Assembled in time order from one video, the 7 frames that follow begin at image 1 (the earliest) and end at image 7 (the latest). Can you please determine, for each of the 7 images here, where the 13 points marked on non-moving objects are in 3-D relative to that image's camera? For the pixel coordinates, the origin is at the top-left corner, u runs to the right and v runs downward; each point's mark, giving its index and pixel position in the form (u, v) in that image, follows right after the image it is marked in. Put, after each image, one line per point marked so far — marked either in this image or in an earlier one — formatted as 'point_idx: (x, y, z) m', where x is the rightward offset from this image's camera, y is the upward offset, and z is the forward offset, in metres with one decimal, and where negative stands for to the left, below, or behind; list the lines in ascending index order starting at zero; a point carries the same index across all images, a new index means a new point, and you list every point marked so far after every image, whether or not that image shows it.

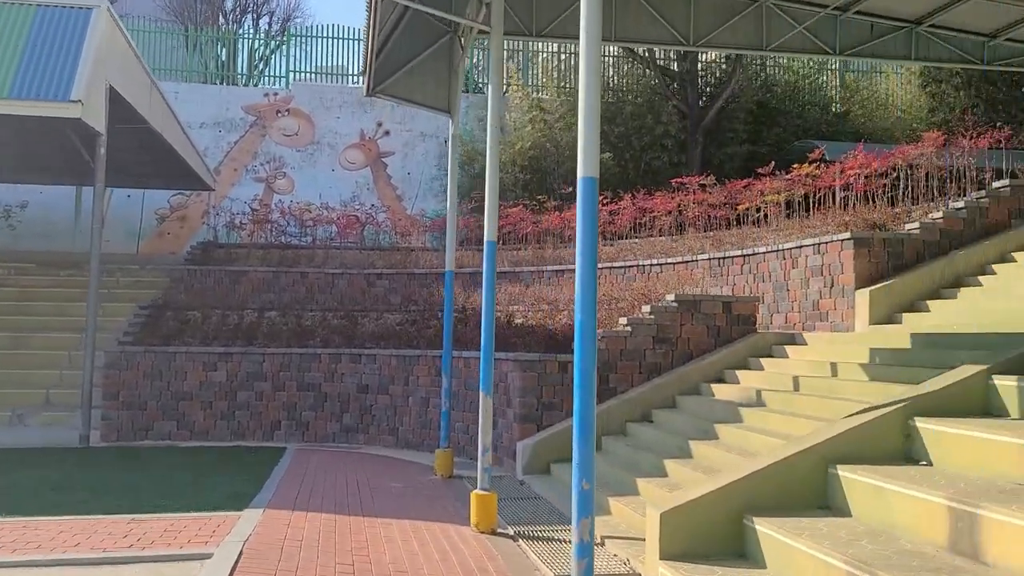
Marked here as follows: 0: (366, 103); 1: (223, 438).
0: (-2.7, +3.3, +16.2) m
1: (-3.1, -1.6, +9.4) m
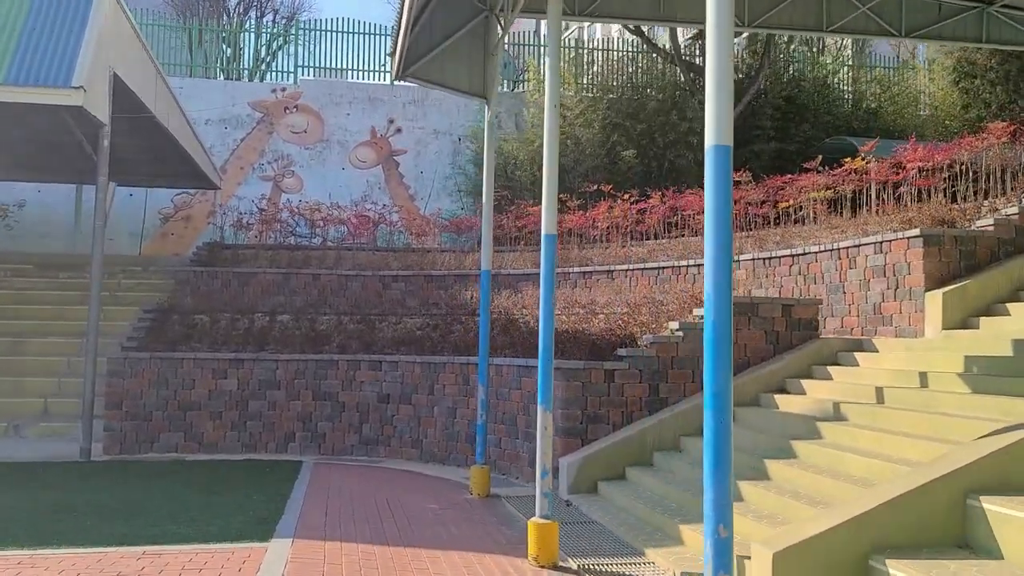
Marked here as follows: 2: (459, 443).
0: (-2.4, +3.3, +15.6) m
1: (-2.8, -1.6, +8.8) m
2: (-0.5, -1.4, +8.1) m
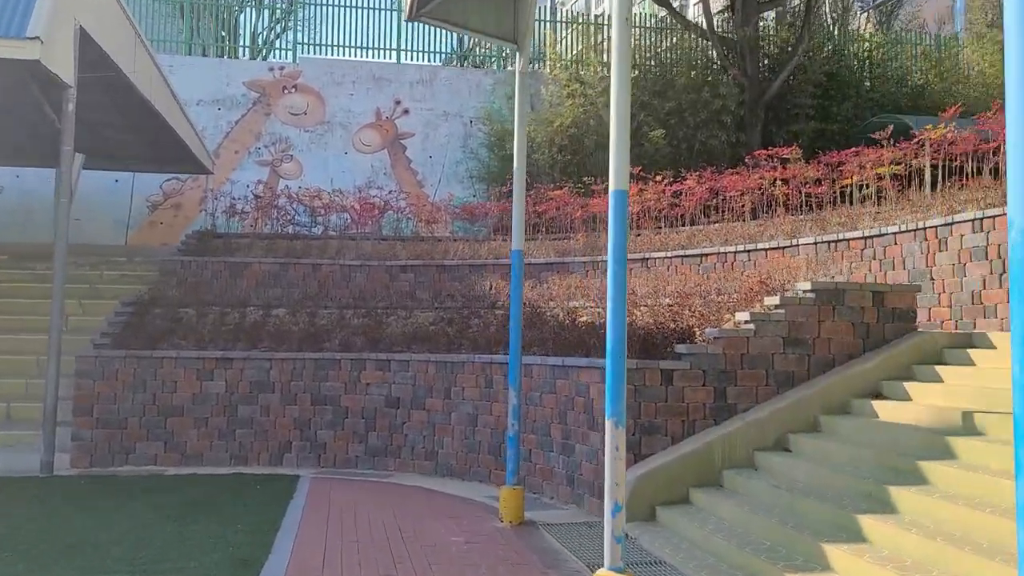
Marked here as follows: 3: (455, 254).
0: (-2.1, +3.4, +14.5) m
1: (-2.5, -1.5, +7.7) m
2: (-0.2, -1.3, +7.0) m
3: (-0.7, +0.4, +11.1) m
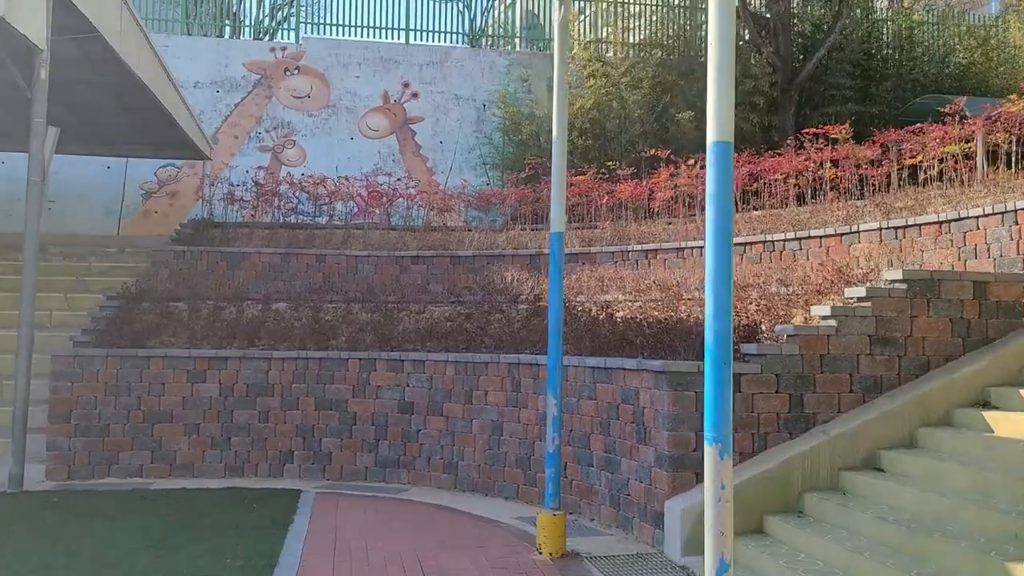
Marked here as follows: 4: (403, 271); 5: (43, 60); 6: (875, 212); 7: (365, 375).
0: (-1.9, +3.5, +13.6) m
1: (-2.3, -1.5, +6.9) m
2: (0.0, -1.3, +6.2) m
3: (-0.5, +0.5, +10.2) m
4: (-1.2, +0.2, +9.4) m
5: (-3.3, +1.6, +6.3) m
6: (+3.0, +0.6, +7.4) m
7: (-1.1, -0.7, +6.9) m
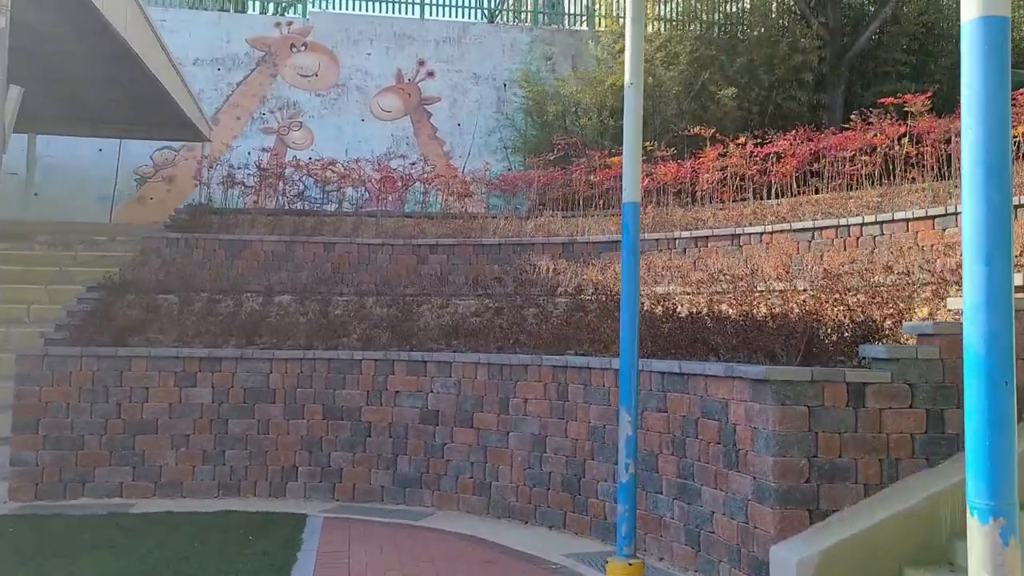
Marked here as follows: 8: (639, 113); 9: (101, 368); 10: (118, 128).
0: (-1.5, +3.6, +12.6) m
1: (-2.0, -1.4, +5.9) m
2: (+0.2, -1.2, +5.2) m
3: (-0.2, +0.6, +9.2) m
4: (-0.9, +0.3, +8.4) m
5: (-3.0, +1.7, +5.3) m
6: (+3.3, +0.7, +6.4) m
7: (-0.9, -0.6, +5.9) m
8: (+0.5, +0.7, +3.7) m
9: (-2.7, -0.5, +5.9) m
10: (-4.9, +2.0, +11.1) m
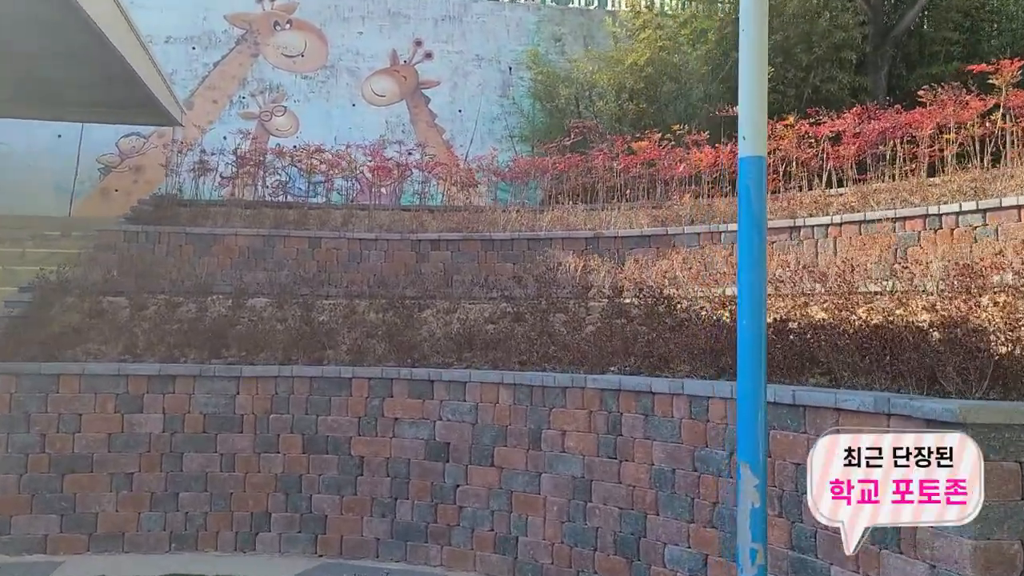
0: (-1.5, +3.6, +11.4) m
1: (-1.9, -1.4, +4.7) m
2: (+0.4, -1.2, +4.0) m
3: (-0.1, +0.6, +8.0) m
4: (-0.7, +0.3, +7.2) m
5: (-2.9, +1.7, +4.1) m
6: (+3.5, +0.7, +5.2) m
7: (-0.7, -0.6, +4.7) m
8: (+0.7, +0.7, +2.5) m
9: (-2.6, -0.5, +4.7) m
10: (-4.8, +2.0, +9.8) m
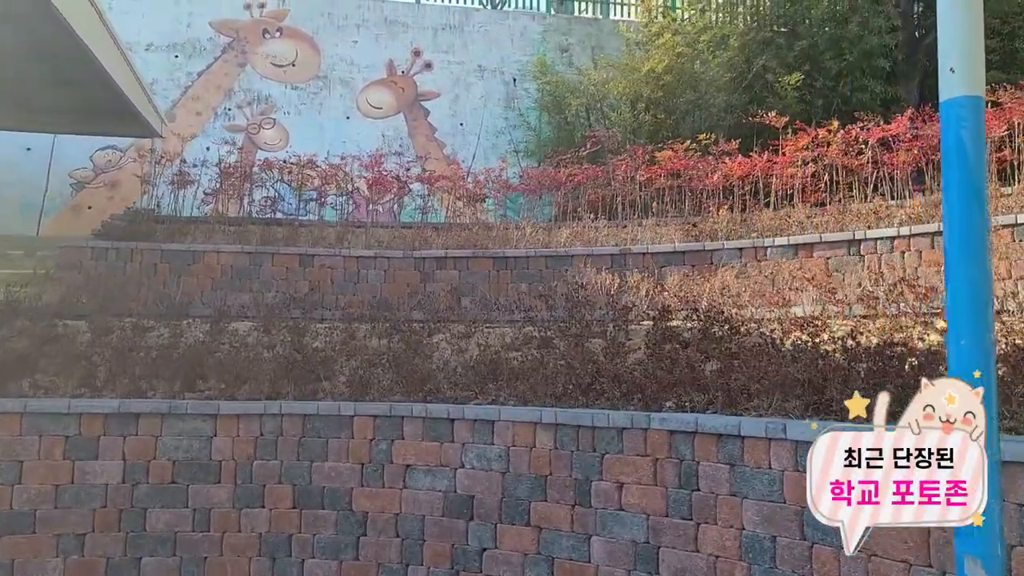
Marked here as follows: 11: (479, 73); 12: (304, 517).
0: (-1.4, +3.3, +10.7) m
1: (-1.7, -1.5, +3.8) m
2: (+0.6, -1.2, +3.1) m
3: (+0.1, +0.4, +7.2) m
4: (-0.6, +0.1, +6.4) m
5: (-2.7, +1.6, +3.3) m
6: (+3.6, +0.6, +4.5) m
7: (-0.6, -0.7, +3.9) m
8: (+0.9, +0.7, +1.7) m
9: (-2.4, -0.6, +3.8) m
10: (-4.7, +1.7, +9.0) m
11: (-0.4, +2.7, +10.7) m
12: (-0.9, -1.0, +3.9) m
